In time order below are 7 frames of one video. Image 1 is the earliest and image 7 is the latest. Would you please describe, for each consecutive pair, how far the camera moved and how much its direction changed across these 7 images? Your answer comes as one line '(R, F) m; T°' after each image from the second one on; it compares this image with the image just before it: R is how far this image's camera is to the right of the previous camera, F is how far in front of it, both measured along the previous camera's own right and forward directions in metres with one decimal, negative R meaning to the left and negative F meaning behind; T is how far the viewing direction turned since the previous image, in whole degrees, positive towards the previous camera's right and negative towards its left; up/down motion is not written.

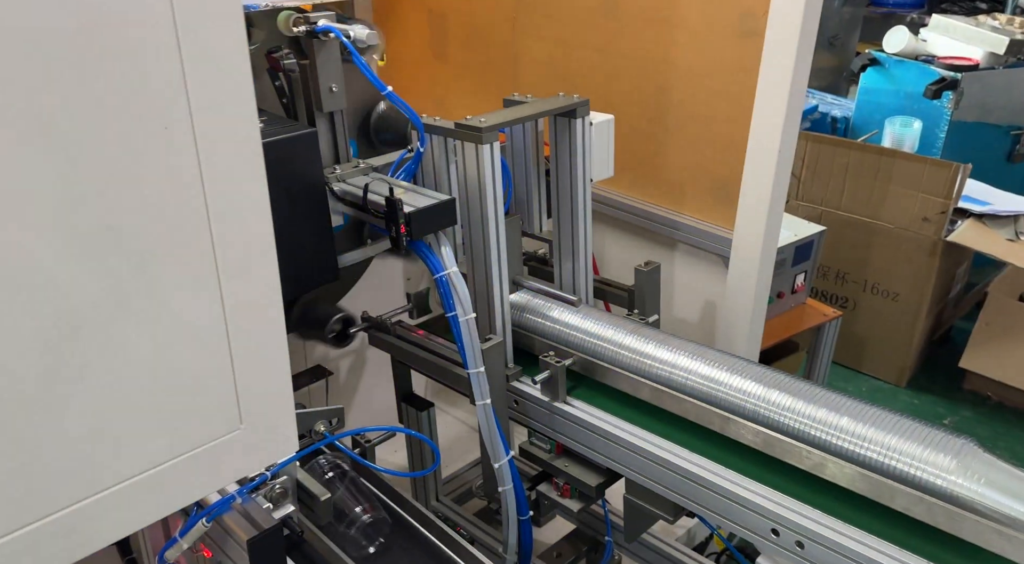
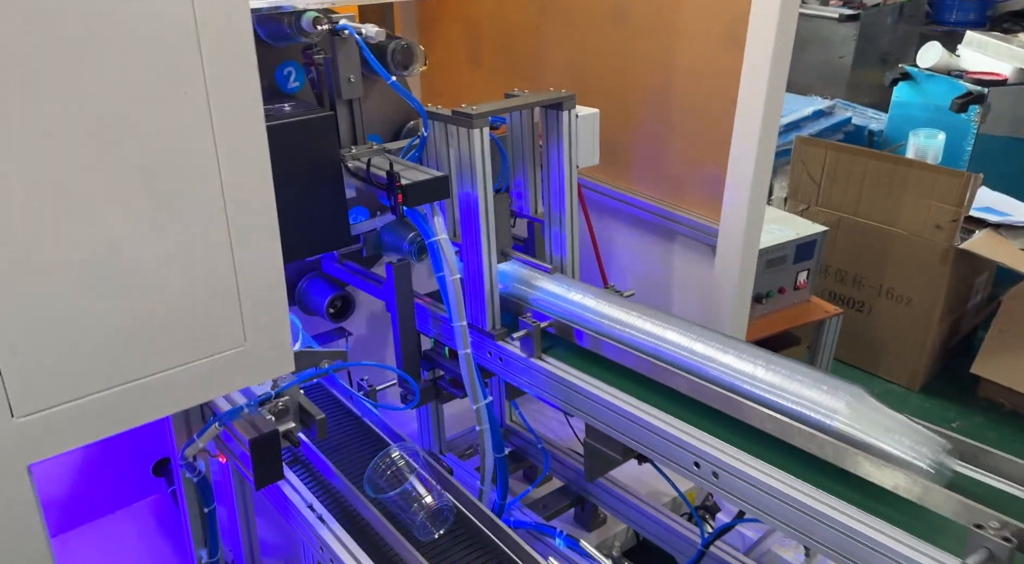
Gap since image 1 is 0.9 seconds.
(+0.1, -0.2) m; -5°
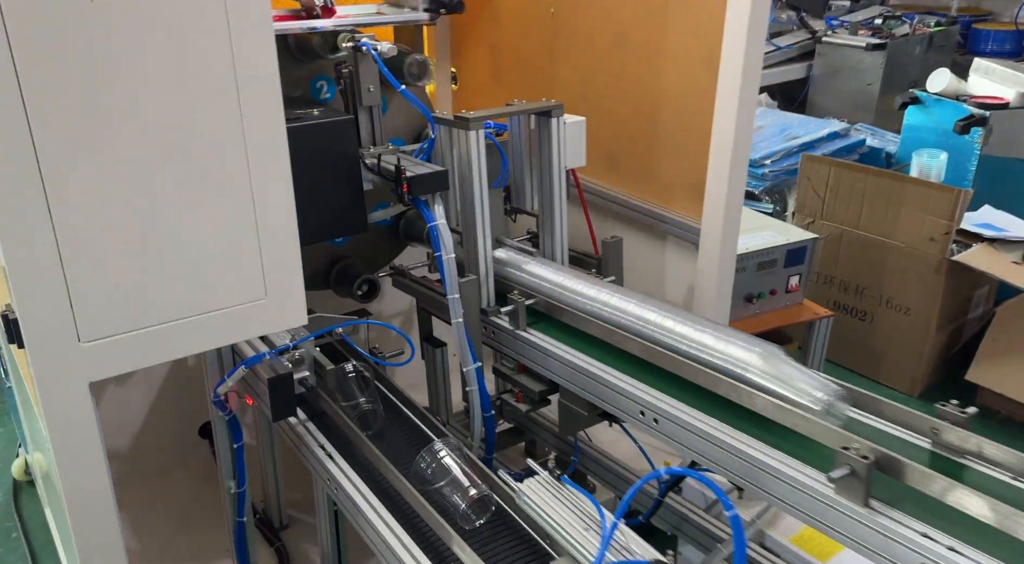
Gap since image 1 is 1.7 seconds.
(+0.1, -0.2) m; -4°
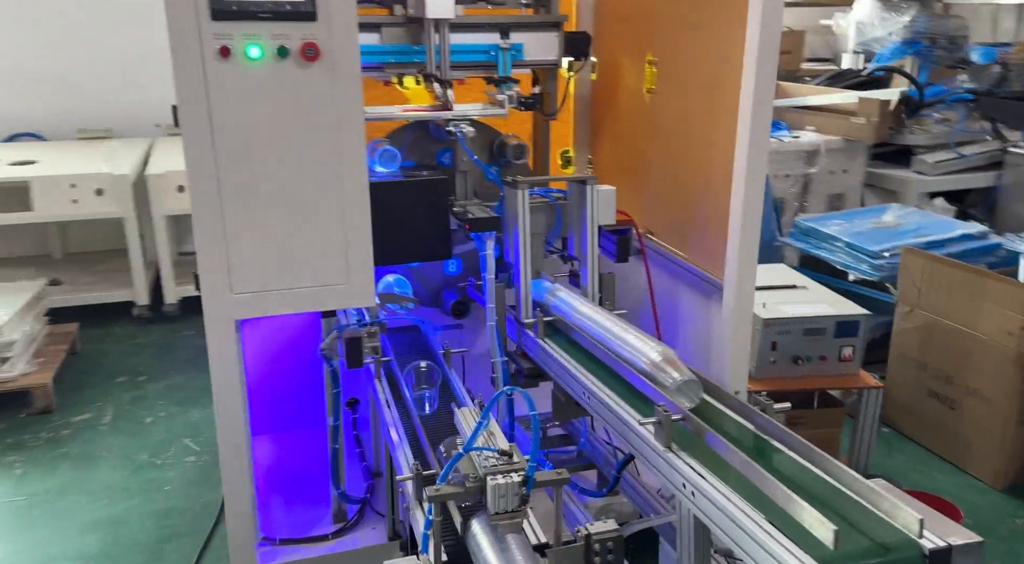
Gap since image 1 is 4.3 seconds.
(+0.6, -0.4) m; -19°
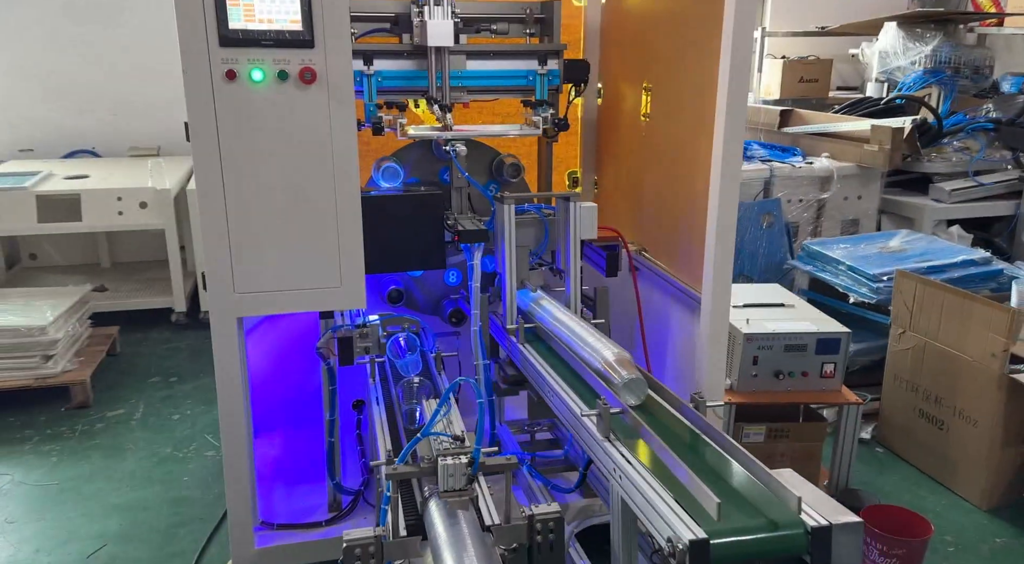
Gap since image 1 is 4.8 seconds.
(+0.2, -0.1) m; -4°
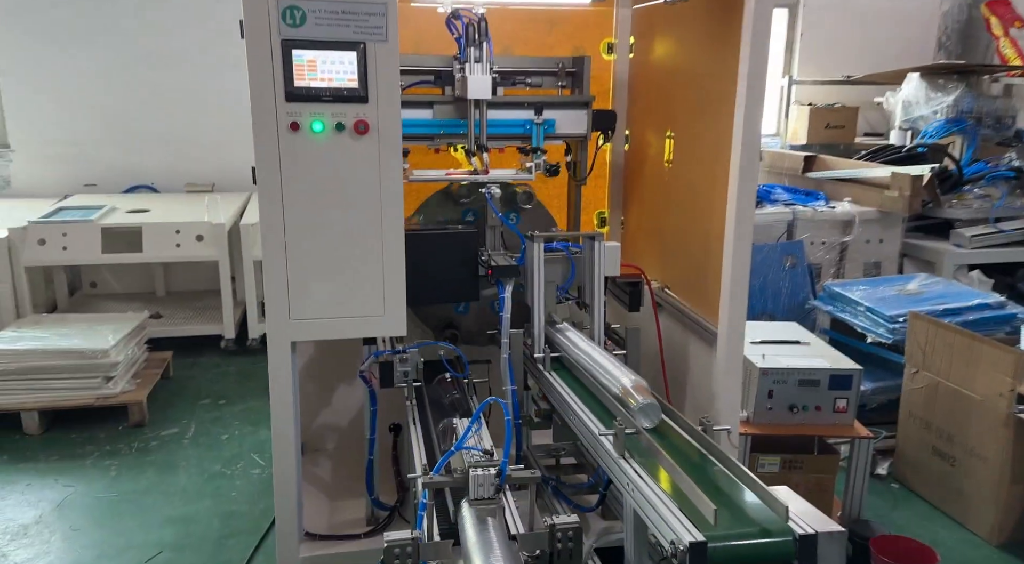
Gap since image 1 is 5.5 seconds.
(0.0, -0.2) m; -2°
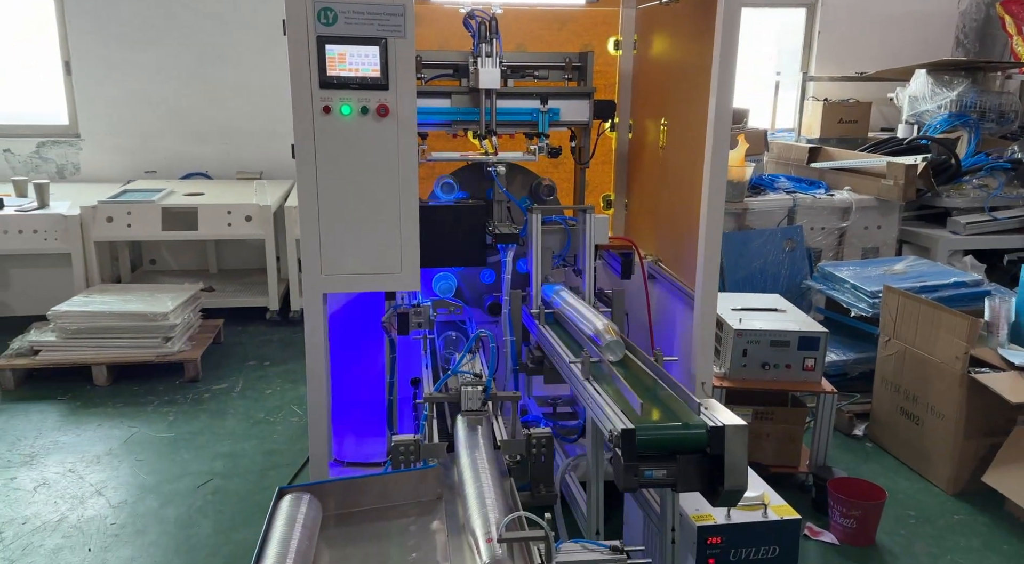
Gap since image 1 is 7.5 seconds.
(+0.1, -0.4) m; -3°
